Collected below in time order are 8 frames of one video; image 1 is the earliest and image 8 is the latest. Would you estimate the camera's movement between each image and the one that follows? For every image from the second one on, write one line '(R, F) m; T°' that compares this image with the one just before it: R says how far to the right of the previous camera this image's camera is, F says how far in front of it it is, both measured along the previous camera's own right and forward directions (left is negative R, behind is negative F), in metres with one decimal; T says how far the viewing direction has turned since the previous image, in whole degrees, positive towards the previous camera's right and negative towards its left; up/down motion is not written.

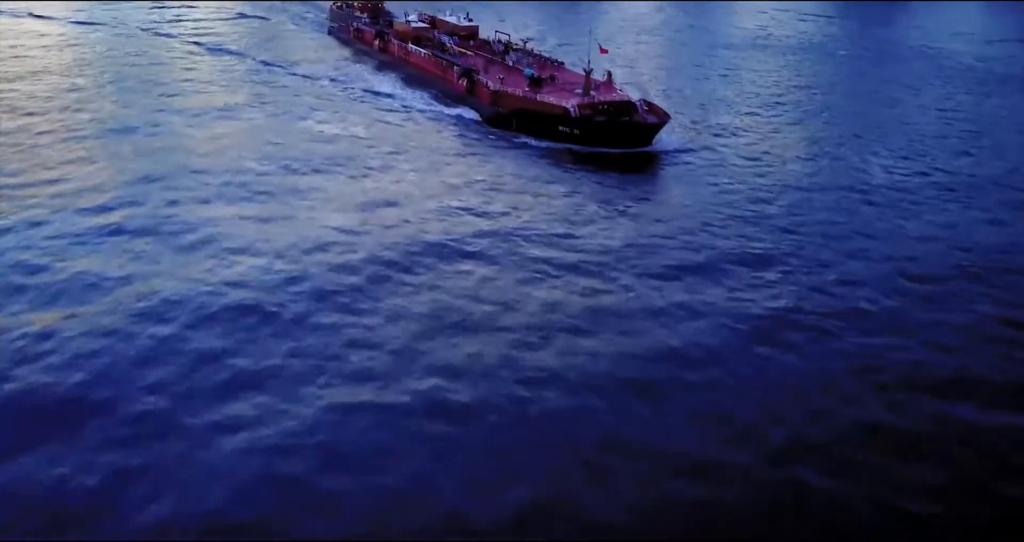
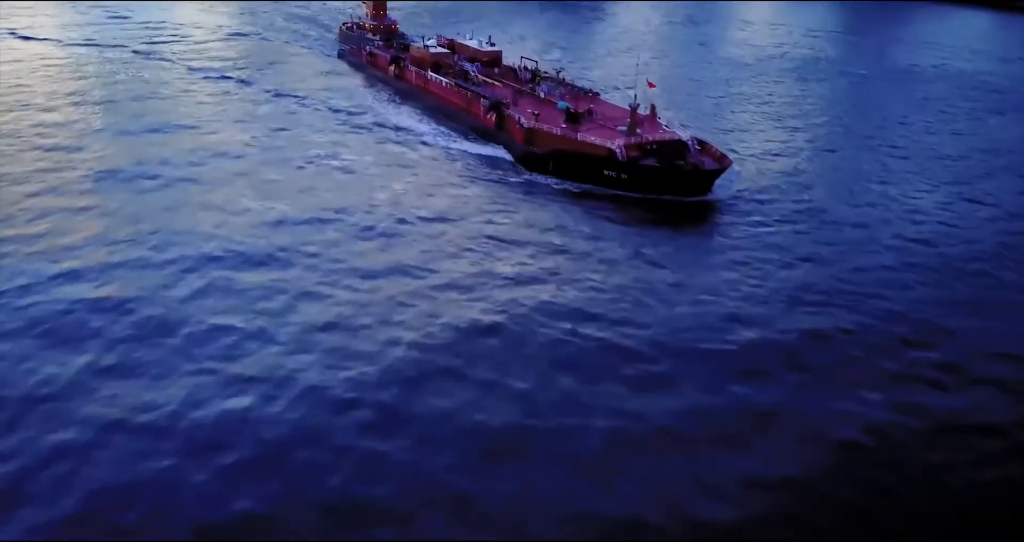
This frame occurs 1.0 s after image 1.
(-1.1, +3.1) m; 0°
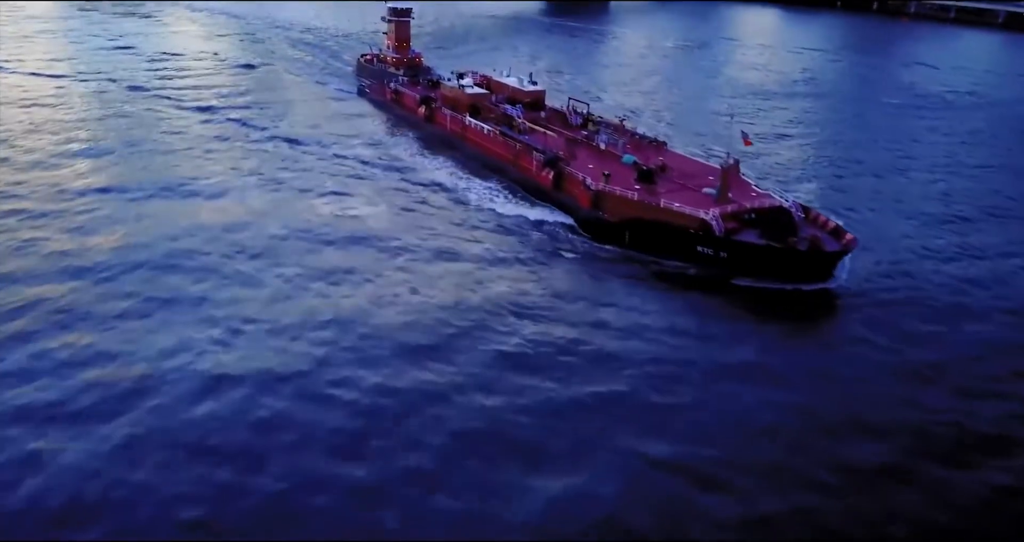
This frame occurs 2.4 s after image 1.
(-1.7, +4.2) m; 0°
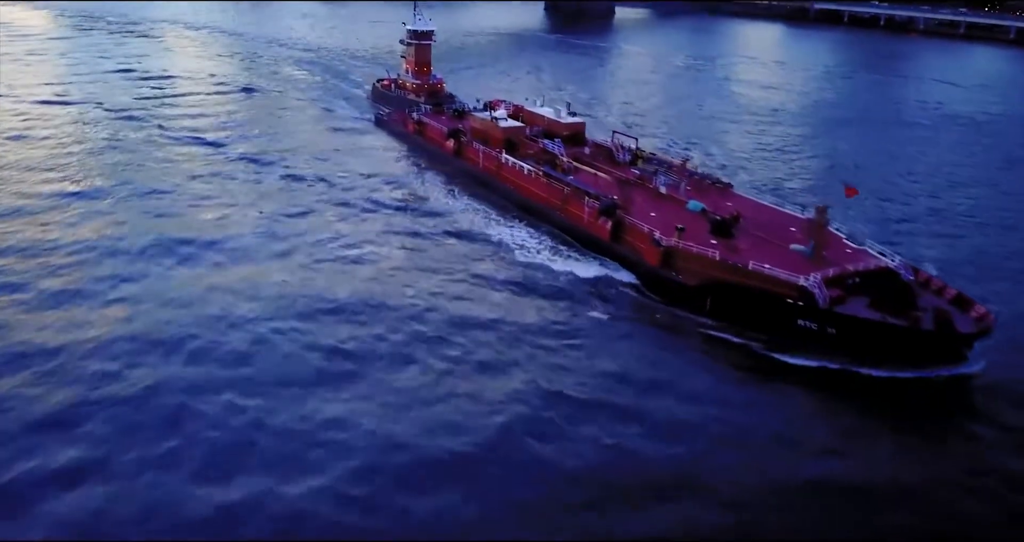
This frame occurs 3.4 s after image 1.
(-1.3, +3.0) m; 0°
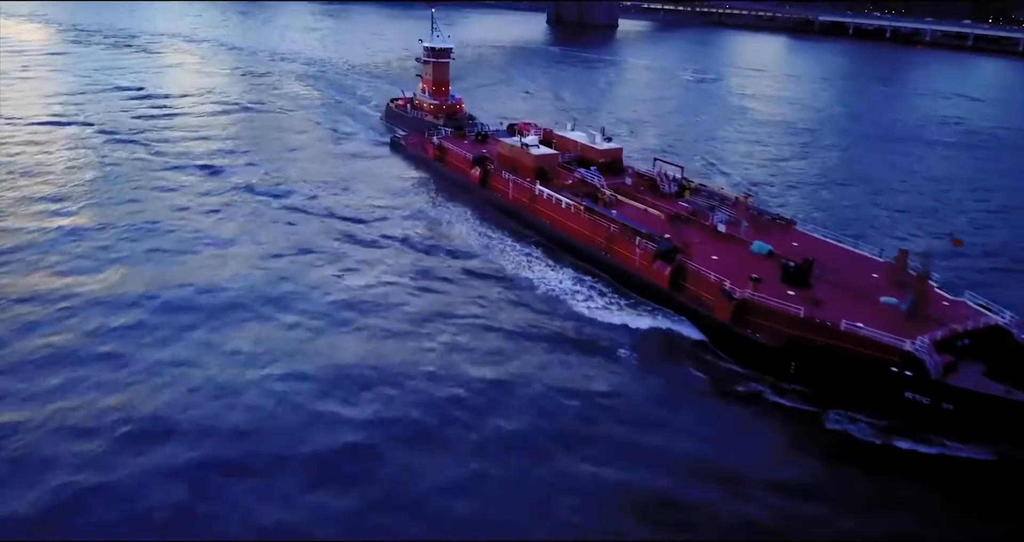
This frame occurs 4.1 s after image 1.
(-1.0, +2.3) m; 0°
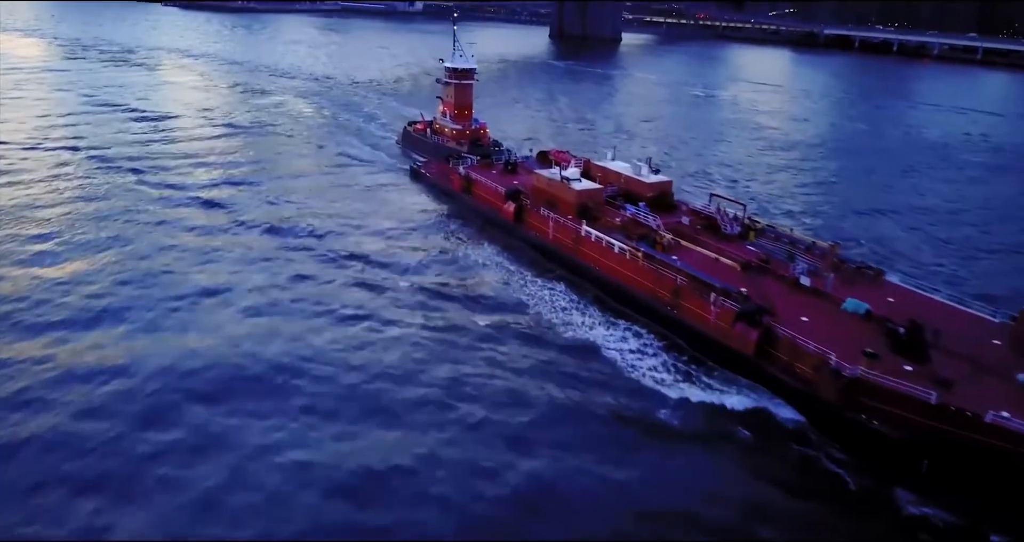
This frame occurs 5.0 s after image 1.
(-1.1, +2.6) m; 0°
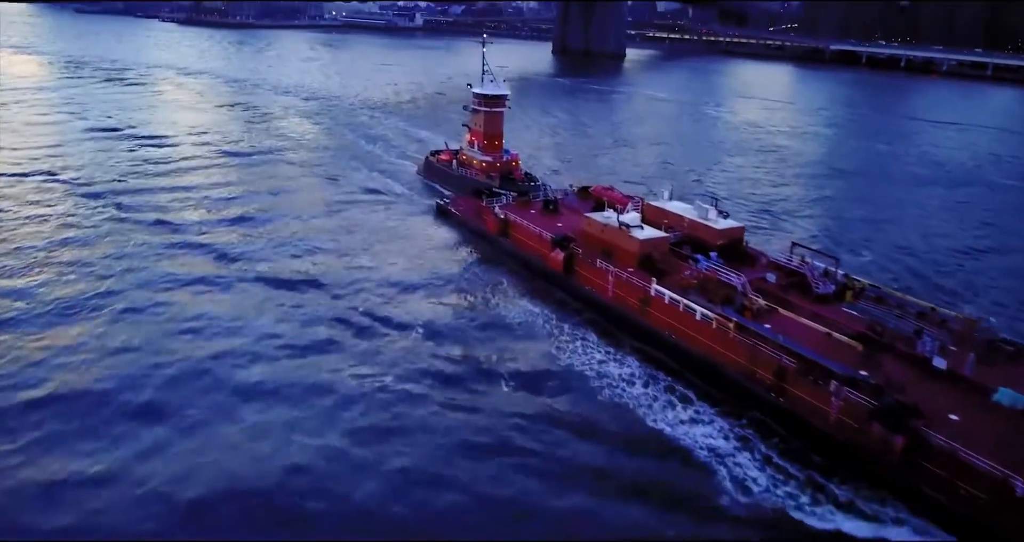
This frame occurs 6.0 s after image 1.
(-1.3, +3.1) m; 0°
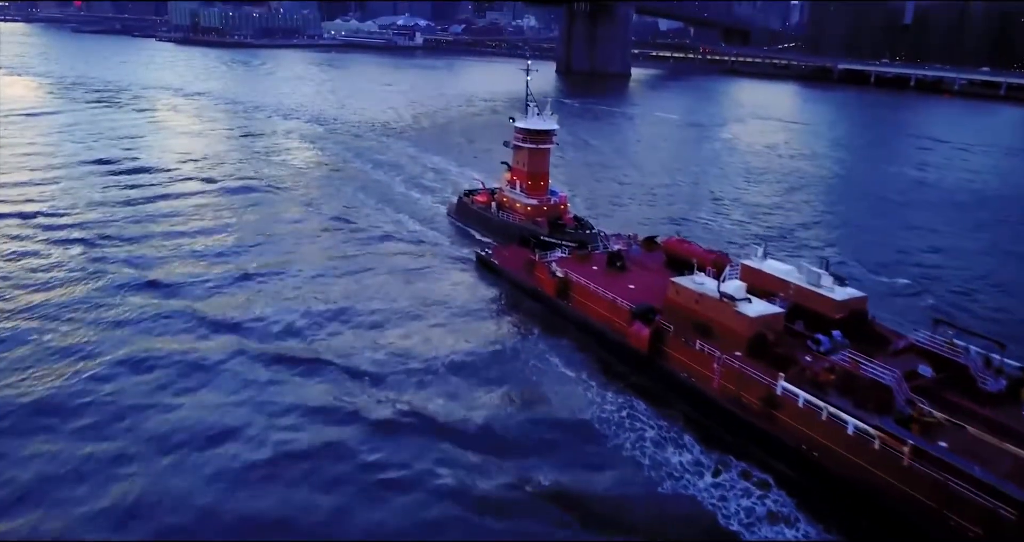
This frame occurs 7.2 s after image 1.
(-1.5, +3.8) m; 0°
